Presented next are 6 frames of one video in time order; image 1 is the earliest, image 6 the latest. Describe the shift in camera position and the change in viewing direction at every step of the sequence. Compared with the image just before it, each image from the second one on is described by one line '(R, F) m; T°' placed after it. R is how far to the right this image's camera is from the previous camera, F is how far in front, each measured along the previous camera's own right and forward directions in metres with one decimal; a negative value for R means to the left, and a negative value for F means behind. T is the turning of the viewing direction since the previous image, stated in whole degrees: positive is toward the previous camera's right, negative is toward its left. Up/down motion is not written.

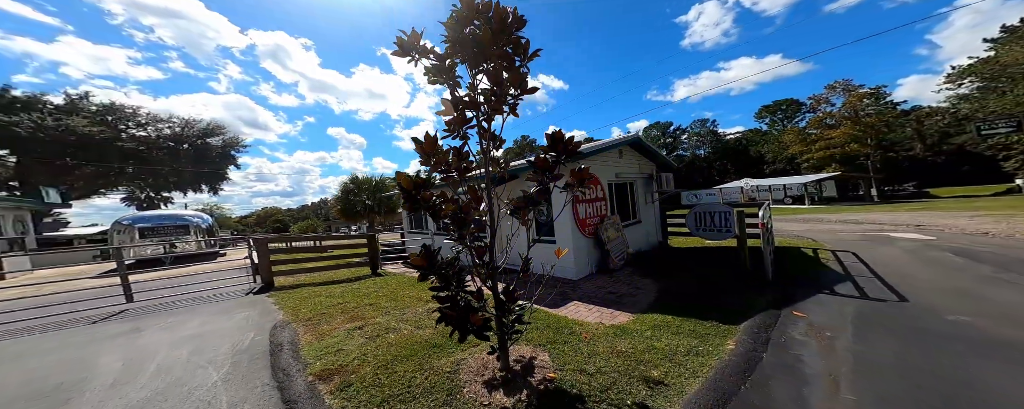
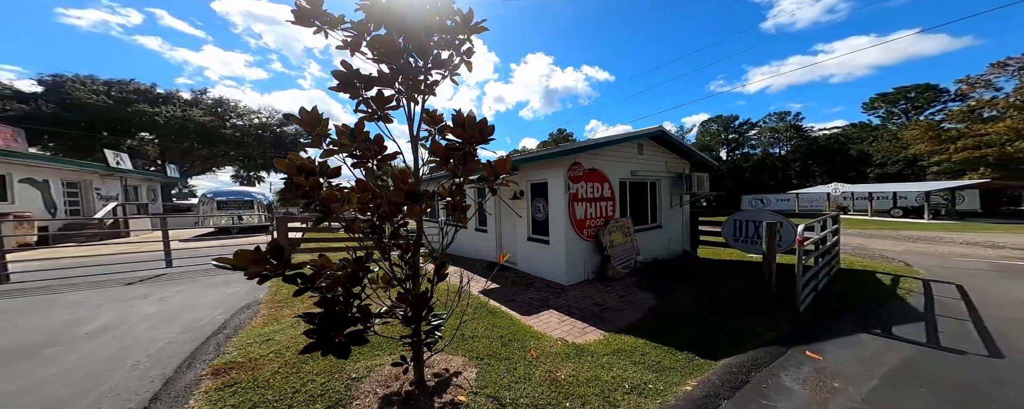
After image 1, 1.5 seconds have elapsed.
(+0.9, +0.4) m; -9°
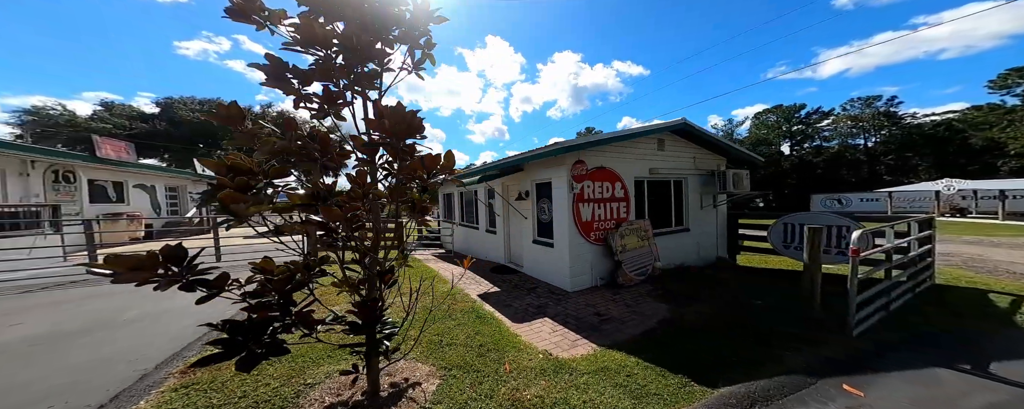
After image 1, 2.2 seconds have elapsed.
(+0.6, +0.2) m; -8°
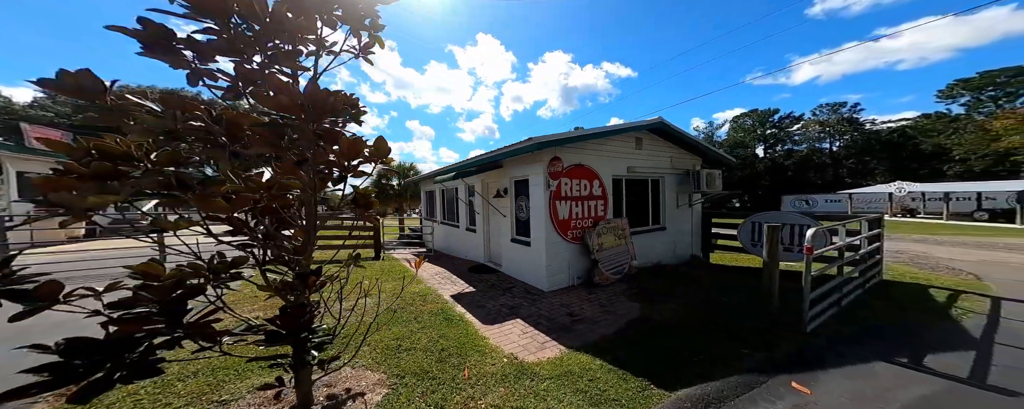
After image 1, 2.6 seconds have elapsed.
(+0.1, +0.1) m; +3°
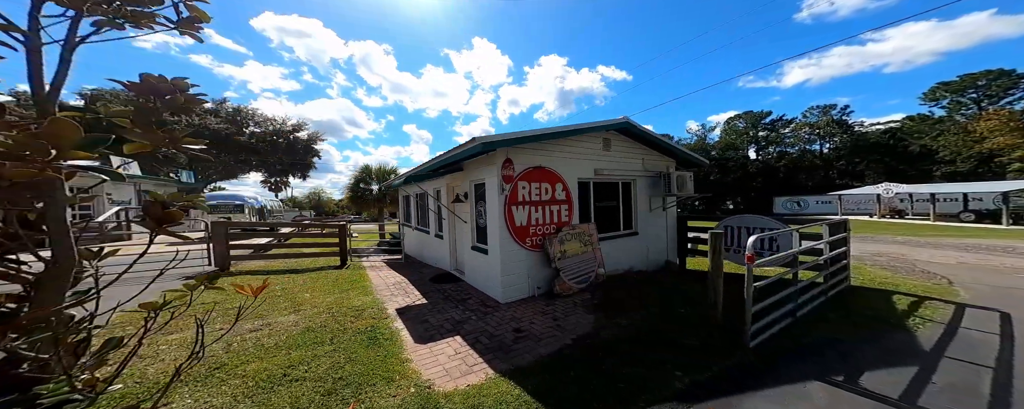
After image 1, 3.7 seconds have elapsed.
(+0.6, +0.2) m; +1°
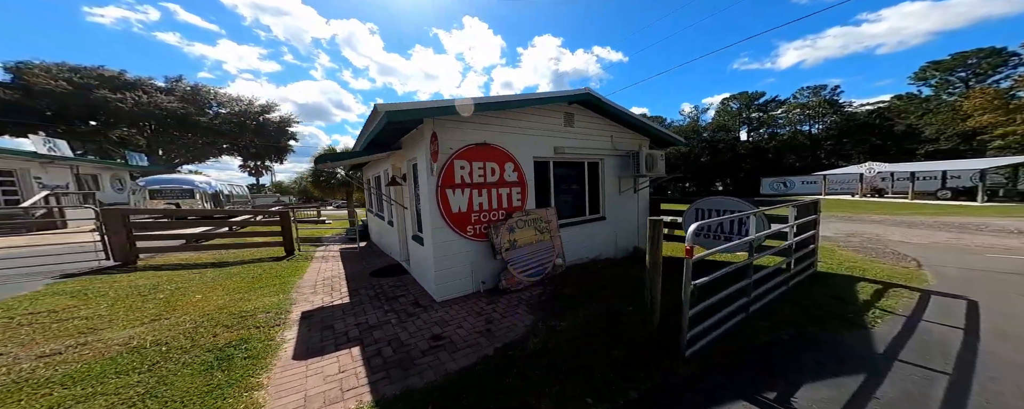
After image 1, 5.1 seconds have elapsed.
(+0.7, +0.6) m; +1°
